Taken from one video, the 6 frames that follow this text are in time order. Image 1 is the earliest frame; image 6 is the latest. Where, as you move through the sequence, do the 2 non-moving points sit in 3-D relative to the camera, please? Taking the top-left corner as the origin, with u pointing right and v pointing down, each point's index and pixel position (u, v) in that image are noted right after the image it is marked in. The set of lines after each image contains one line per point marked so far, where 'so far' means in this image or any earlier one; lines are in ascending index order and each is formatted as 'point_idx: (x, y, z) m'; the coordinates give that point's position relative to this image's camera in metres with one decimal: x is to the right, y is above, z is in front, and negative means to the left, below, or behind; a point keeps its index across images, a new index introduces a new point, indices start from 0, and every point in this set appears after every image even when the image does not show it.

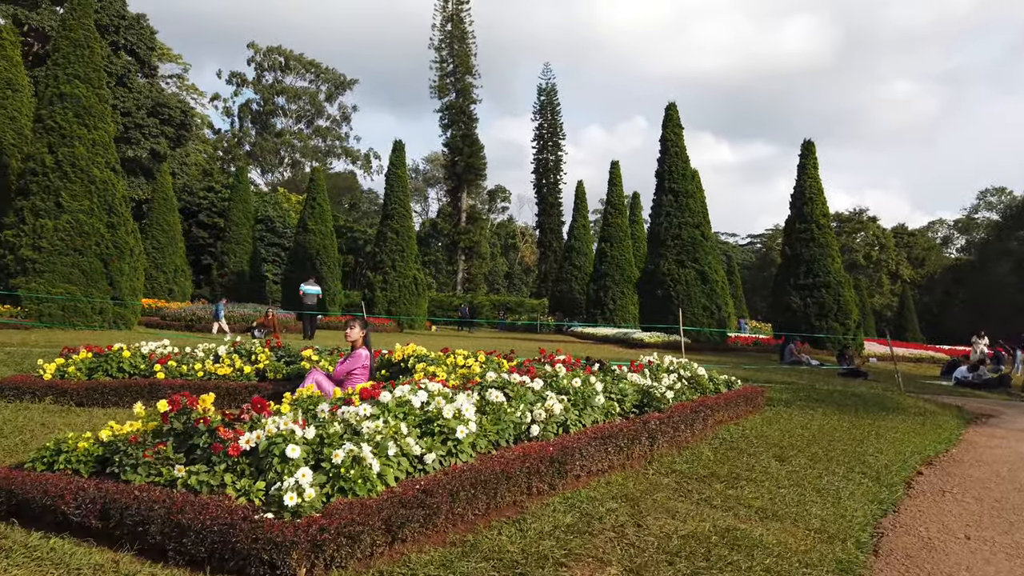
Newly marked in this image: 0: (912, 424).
0: (+3.5, -1.2, +6.8) m
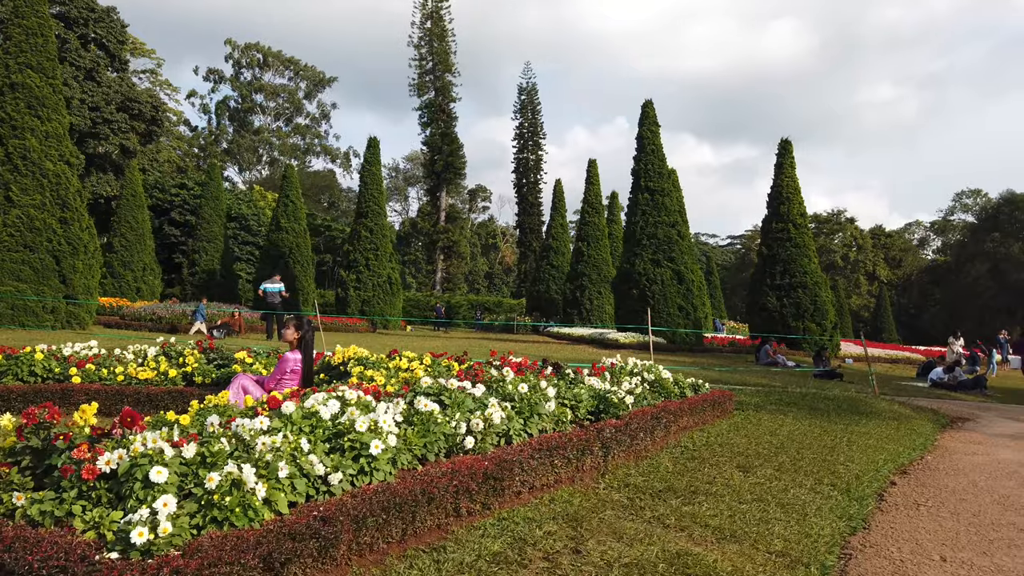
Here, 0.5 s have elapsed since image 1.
0: (+3.2, -1.2, +6.5) m
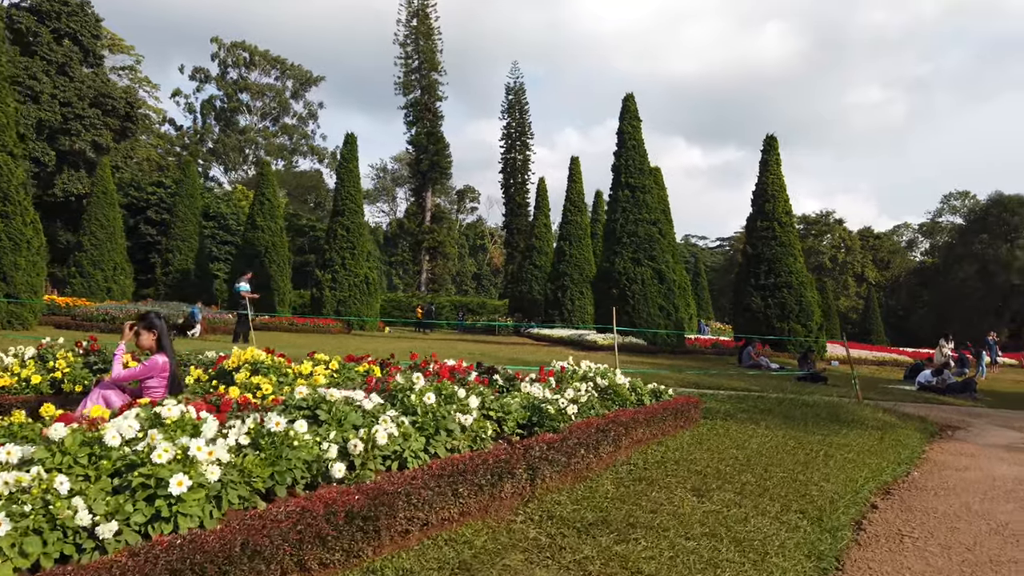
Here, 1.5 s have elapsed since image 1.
0: (+2.7, -1.2, +5.8) m
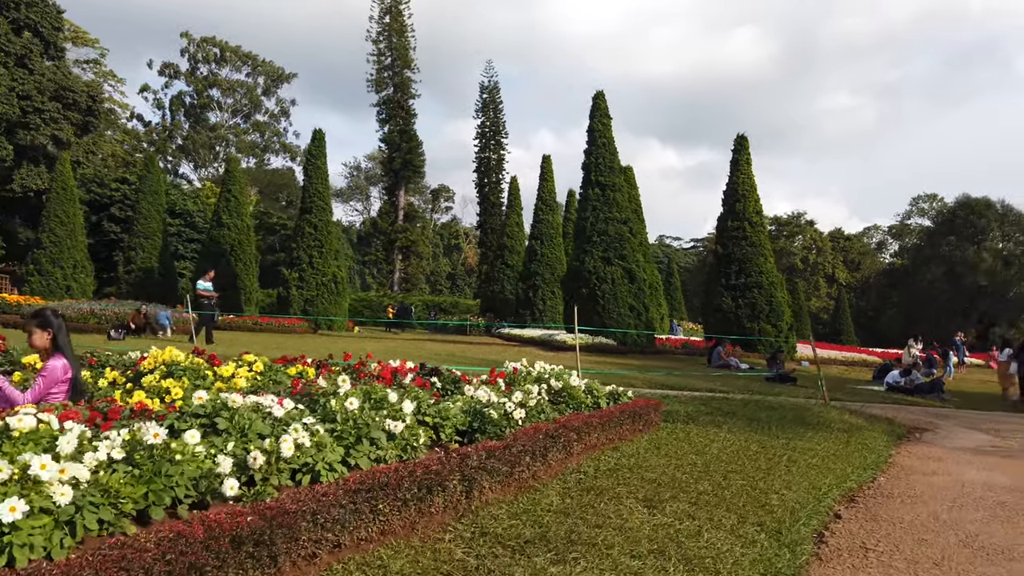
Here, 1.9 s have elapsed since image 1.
0: (+2.4, -1.1, +5.6) m
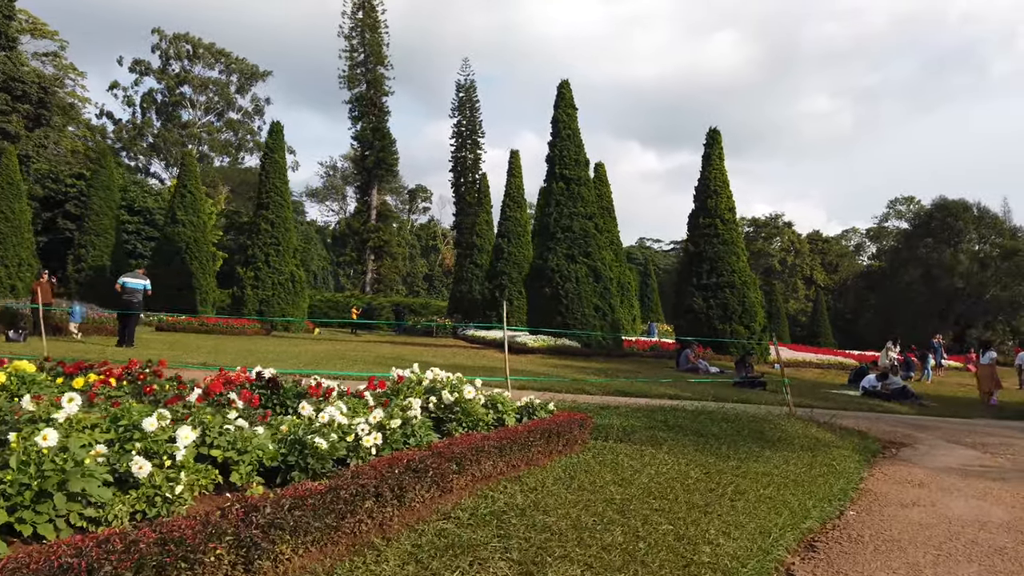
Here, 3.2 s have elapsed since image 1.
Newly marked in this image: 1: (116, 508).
0: (+1.7, -1.1, +4.7) m
1: (-1.1, -0.6, +2.1) m
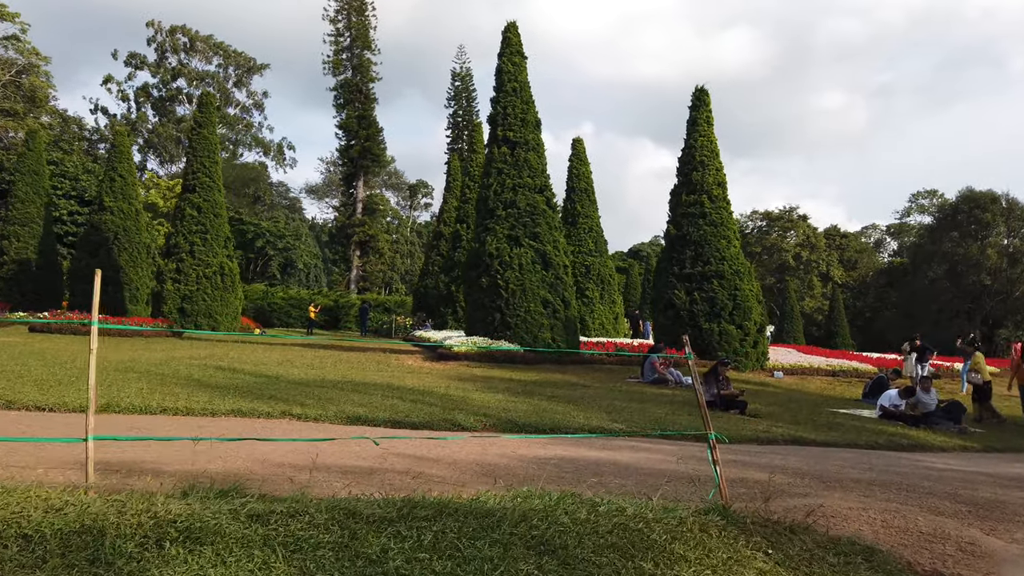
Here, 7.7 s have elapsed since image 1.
0: (+0.1, -0.9, +1.2) m
1: (-2.7, -0.4, -1.3) m
